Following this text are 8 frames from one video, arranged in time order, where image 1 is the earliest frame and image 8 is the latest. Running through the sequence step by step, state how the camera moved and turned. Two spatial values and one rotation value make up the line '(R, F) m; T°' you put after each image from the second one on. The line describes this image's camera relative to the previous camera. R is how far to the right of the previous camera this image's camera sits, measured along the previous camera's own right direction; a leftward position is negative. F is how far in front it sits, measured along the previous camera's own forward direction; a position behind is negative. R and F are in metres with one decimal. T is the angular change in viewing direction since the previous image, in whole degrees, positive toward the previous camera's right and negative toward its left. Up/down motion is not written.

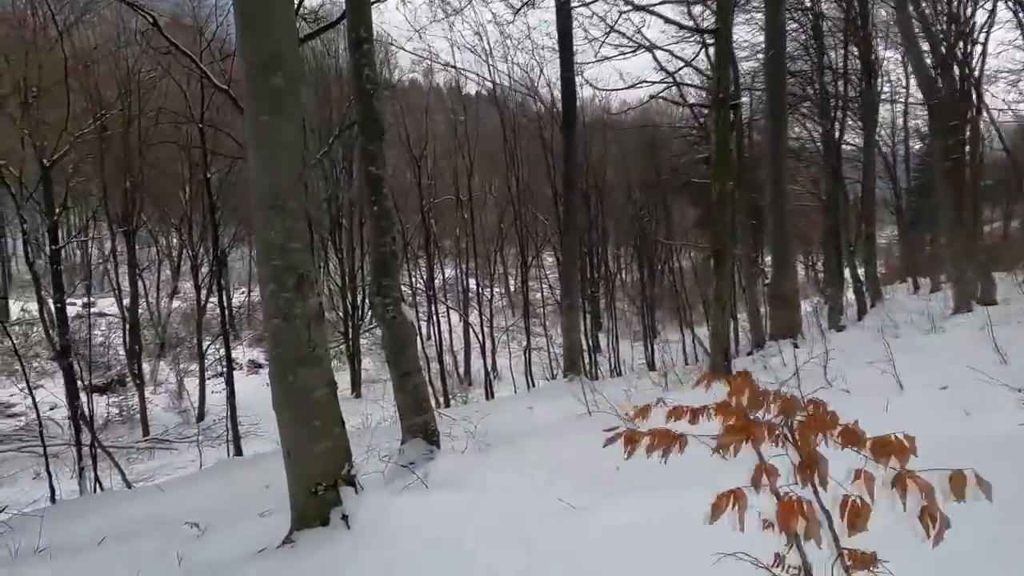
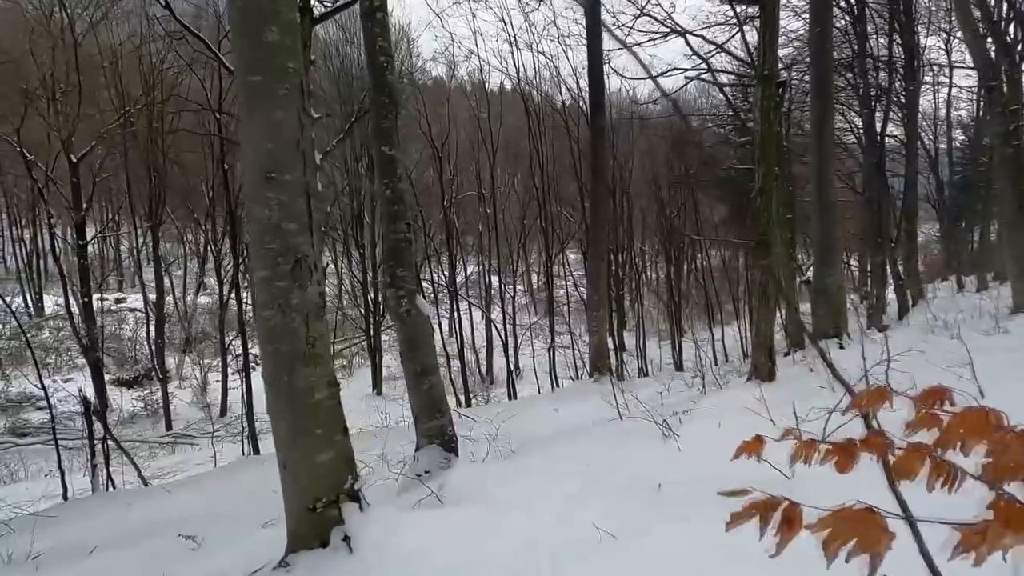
(0.0, +0.3) m; -2°
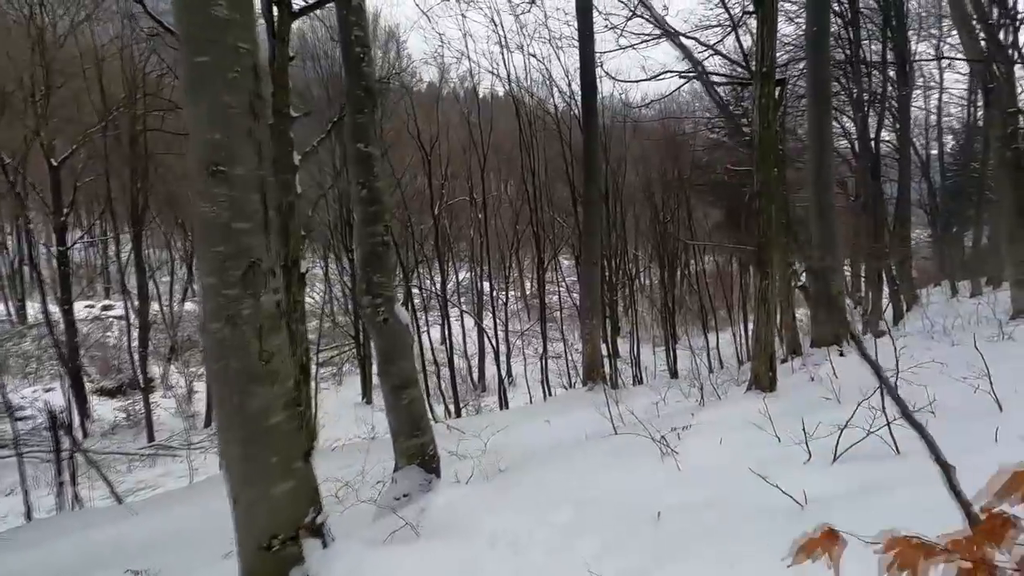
(0.0, +0.2) m; +1°
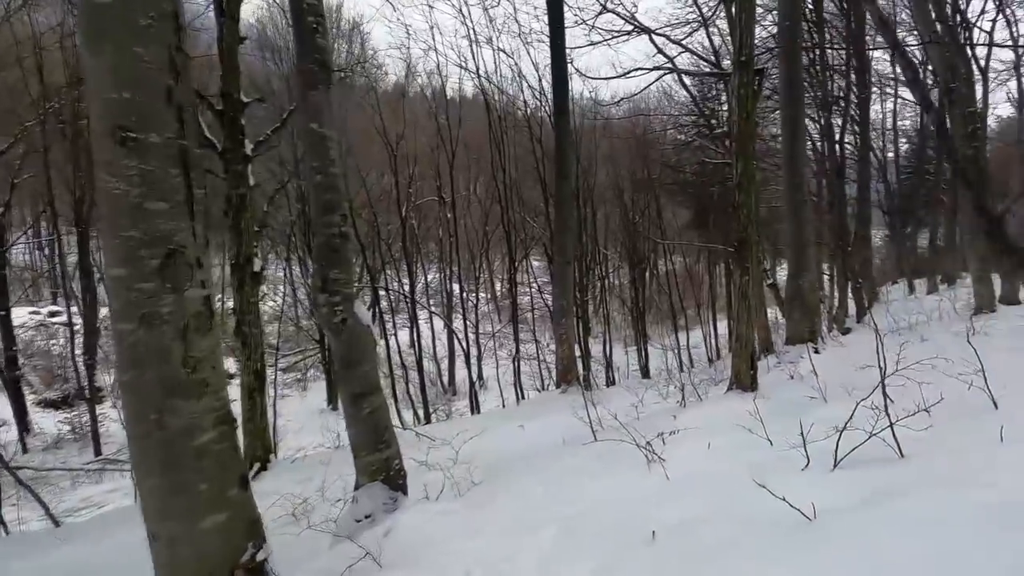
(0.0, +0.3) m; +3°
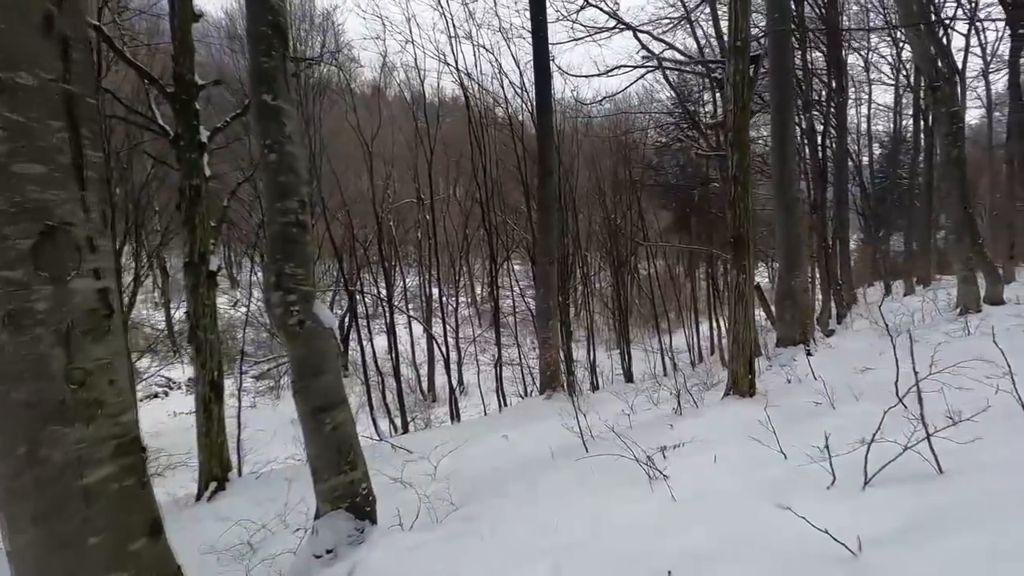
(0.0, +0.3) m; +2°
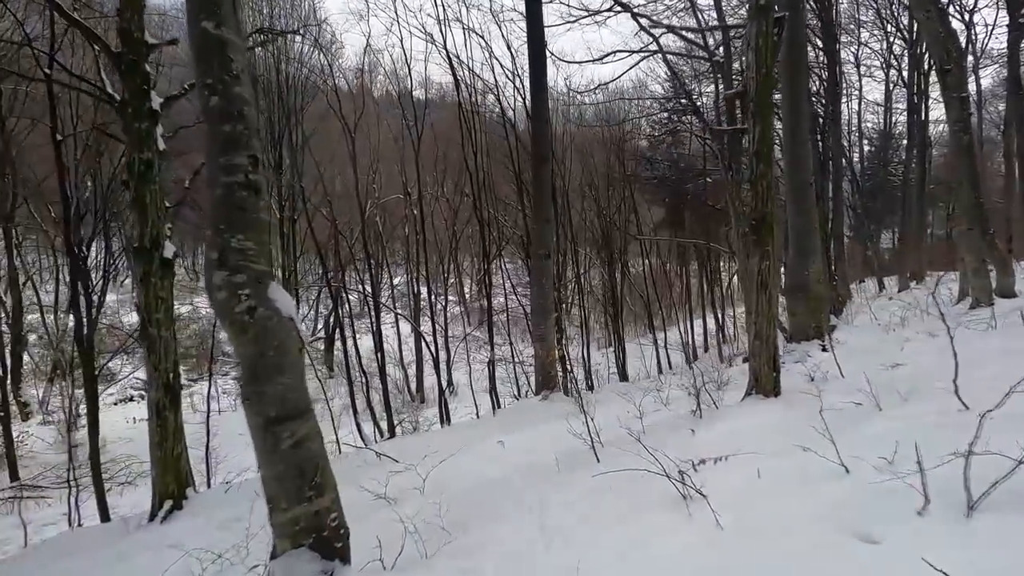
(-0.1, +0.5) m; +1°
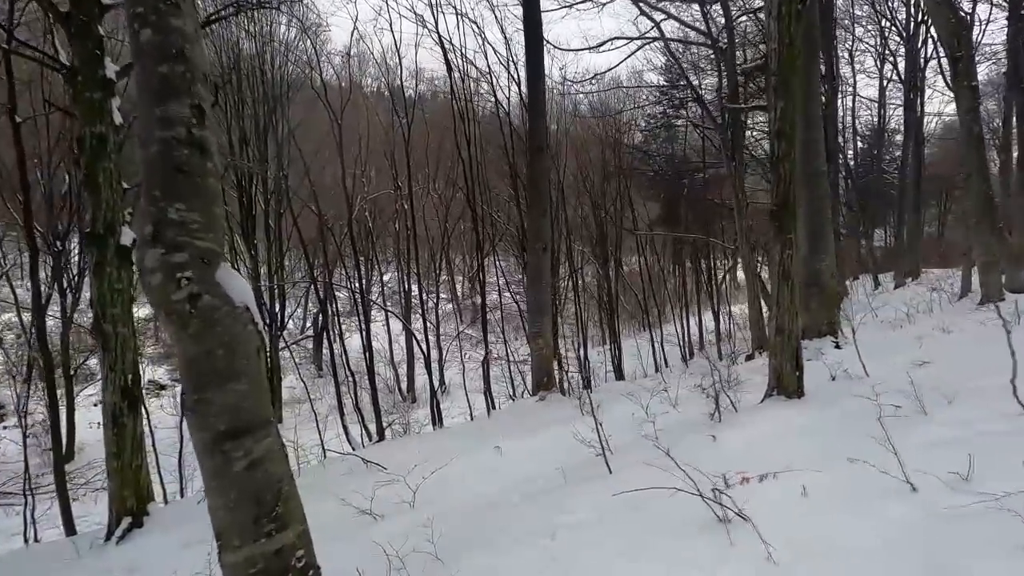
(0.0, +0.4) m; +1°
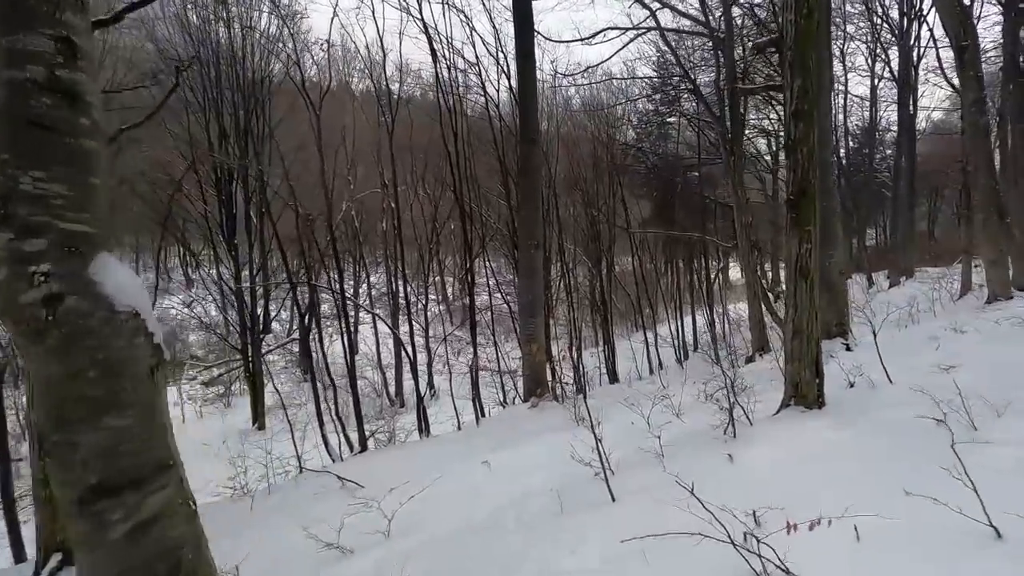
(0.0, +0.4) m; +1°
